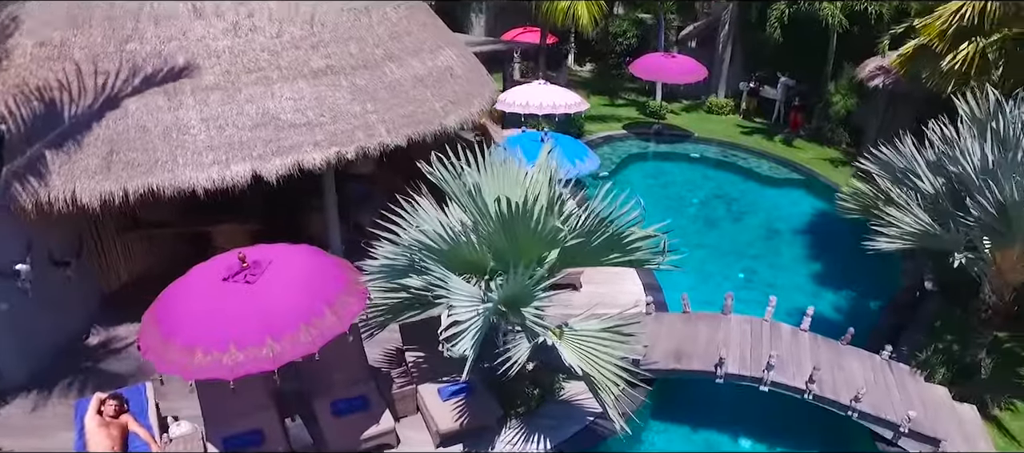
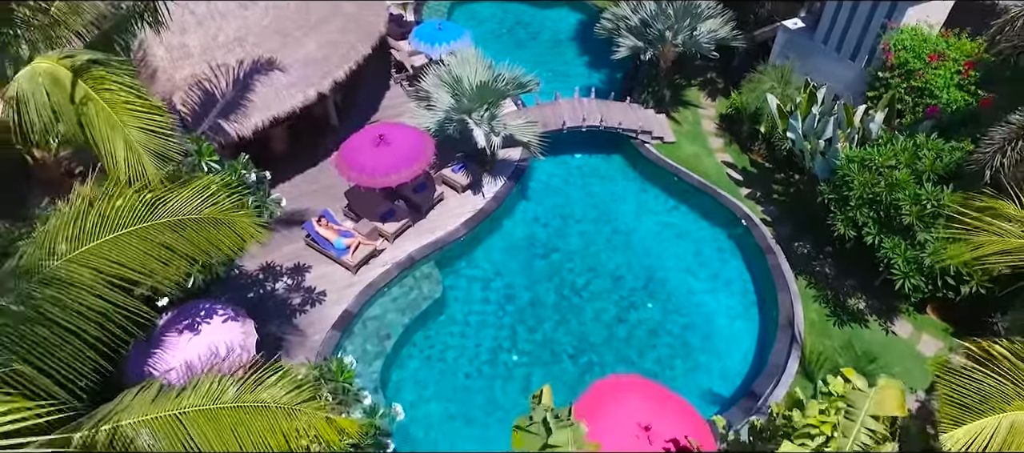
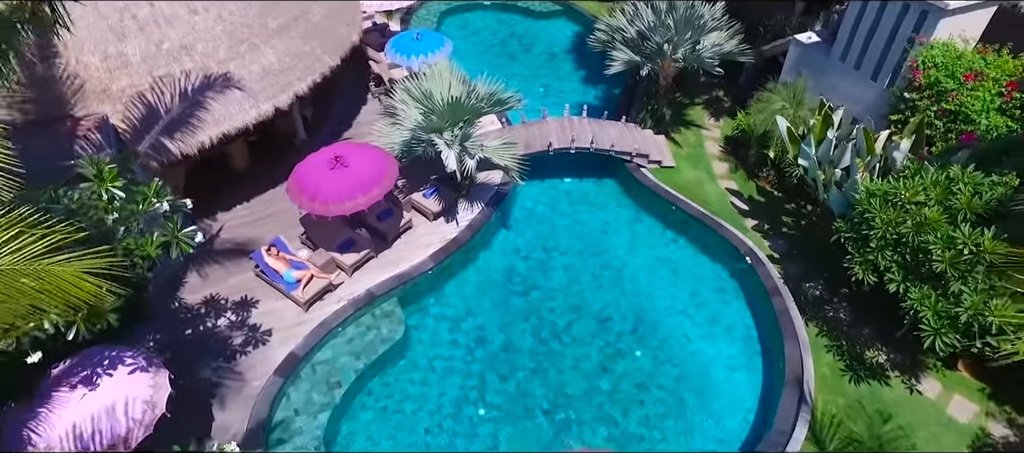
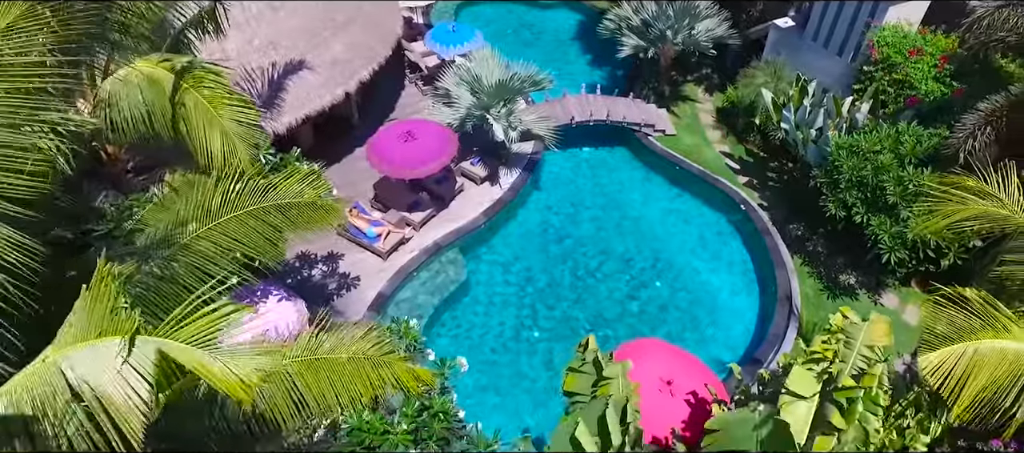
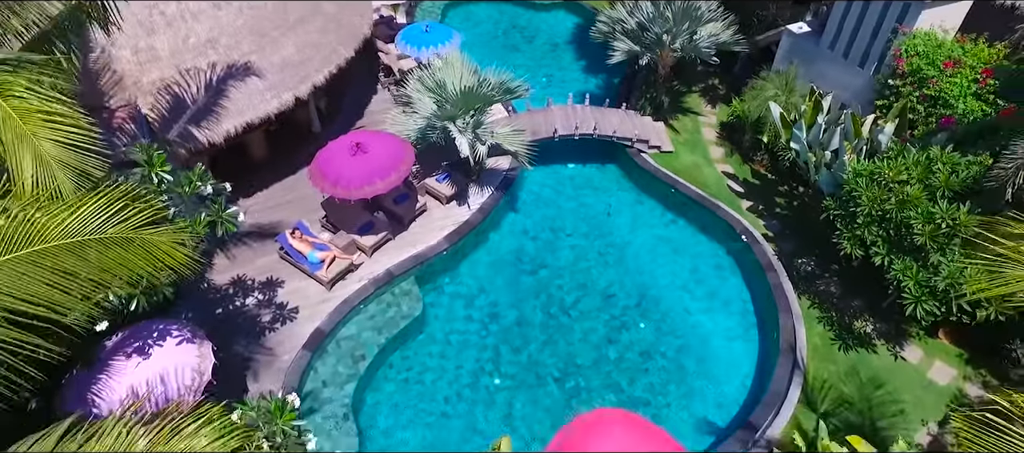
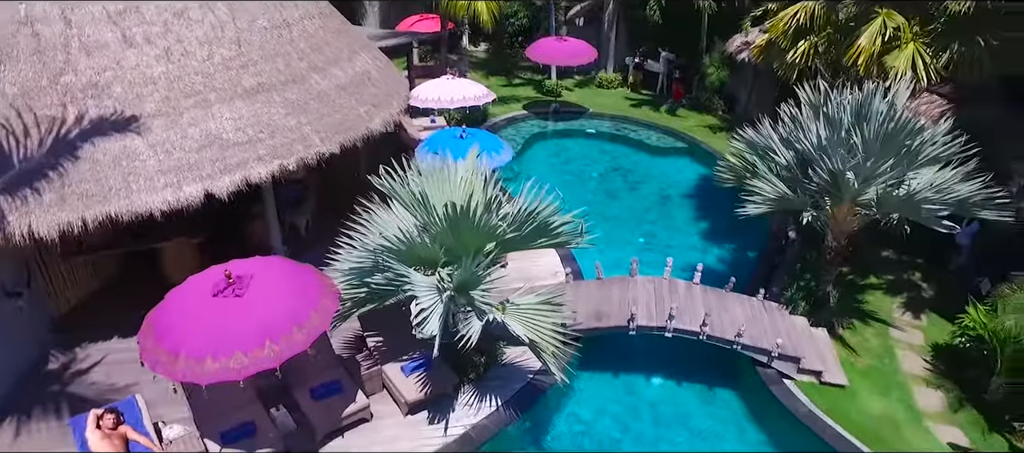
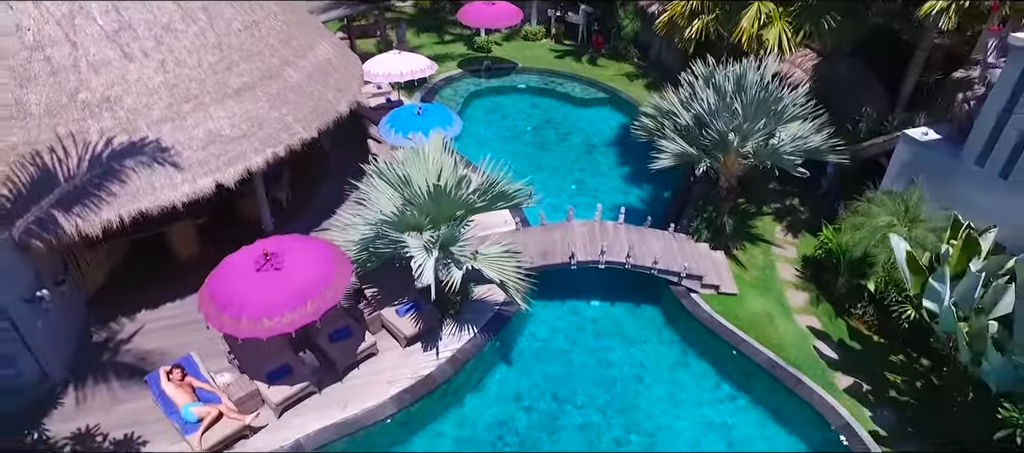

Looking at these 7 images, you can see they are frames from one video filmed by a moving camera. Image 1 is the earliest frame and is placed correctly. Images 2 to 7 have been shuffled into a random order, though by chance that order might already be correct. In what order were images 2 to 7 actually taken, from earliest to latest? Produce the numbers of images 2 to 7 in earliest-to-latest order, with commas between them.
6, 7, 3, 5, 2, 4
